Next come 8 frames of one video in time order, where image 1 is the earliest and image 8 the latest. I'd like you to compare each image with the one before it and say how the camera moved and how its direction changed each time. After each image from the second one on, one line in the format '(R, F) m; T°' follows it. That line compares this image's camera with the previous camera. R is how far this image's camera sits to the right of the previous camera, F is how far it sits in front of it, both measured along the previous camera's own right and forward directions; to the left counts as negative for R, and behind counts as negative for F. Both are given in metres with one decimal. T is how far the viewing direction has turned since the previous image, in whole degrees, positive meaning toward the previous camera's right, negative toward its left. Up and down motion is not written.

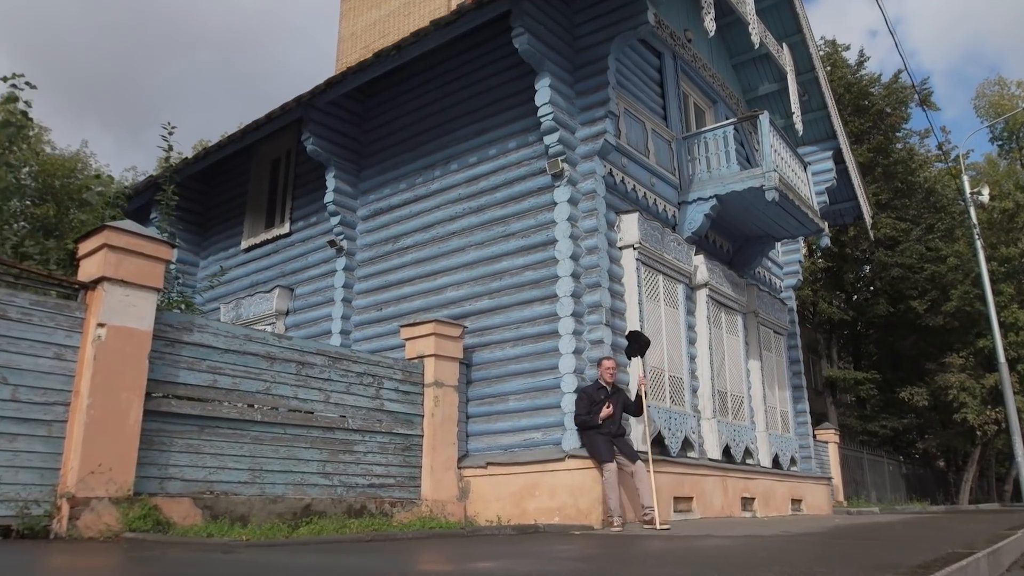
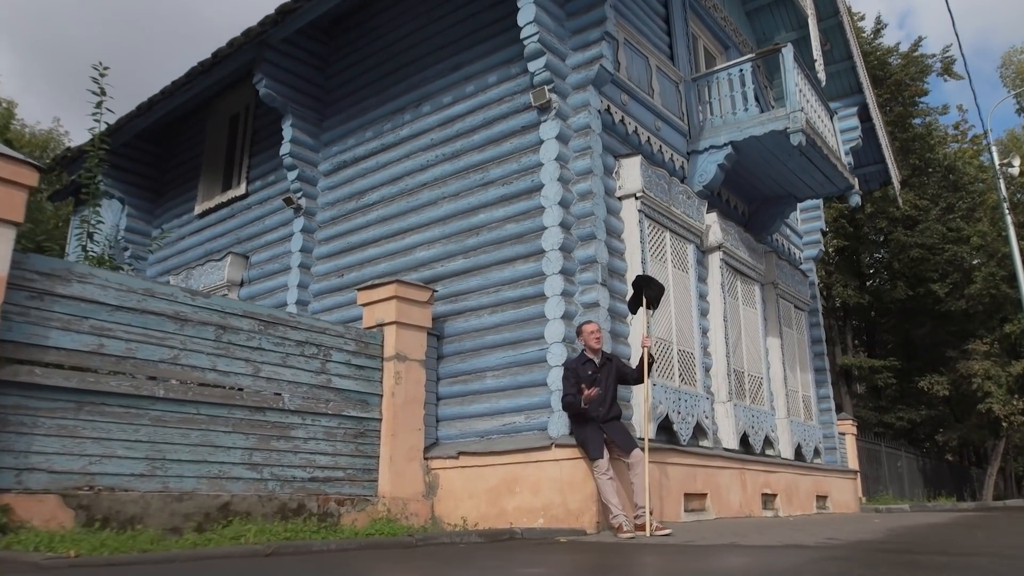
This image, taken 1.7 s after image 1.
(+0.2, +1.5) m; 0°
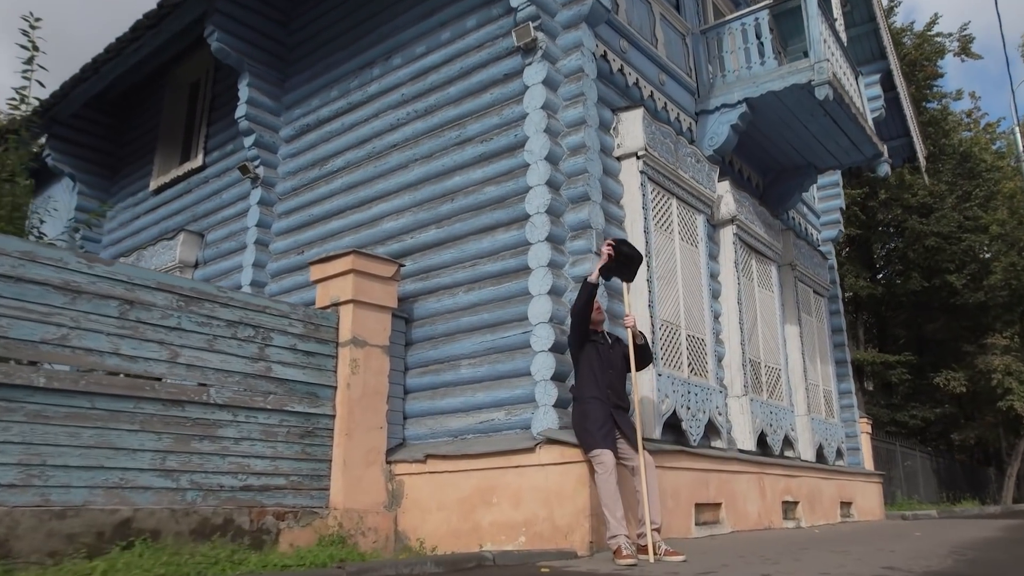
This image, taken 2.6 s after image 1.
(+0.2, +1.2) m; 0°
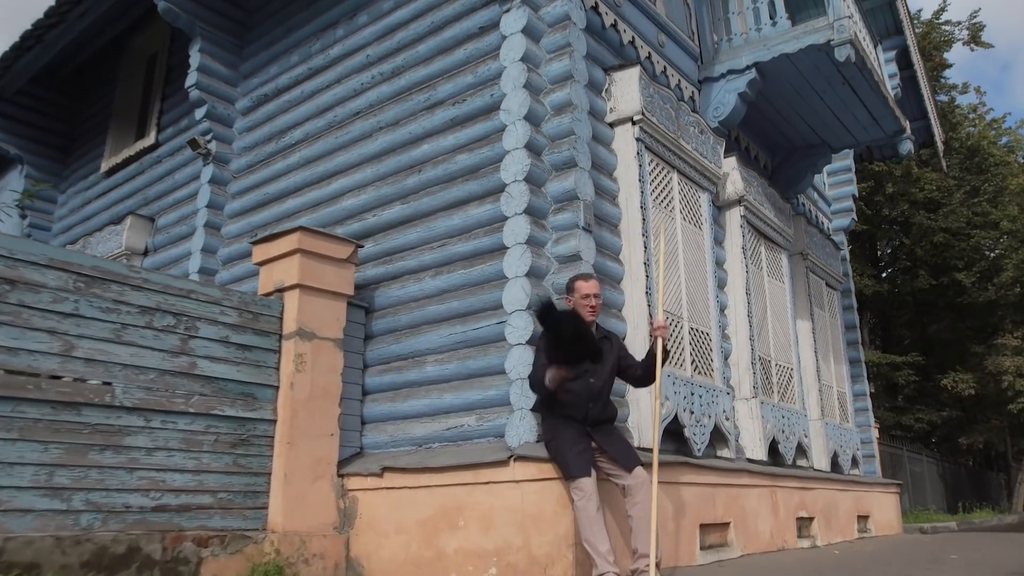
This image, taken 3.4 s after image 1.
(+0.2, +0.9) m; 0°
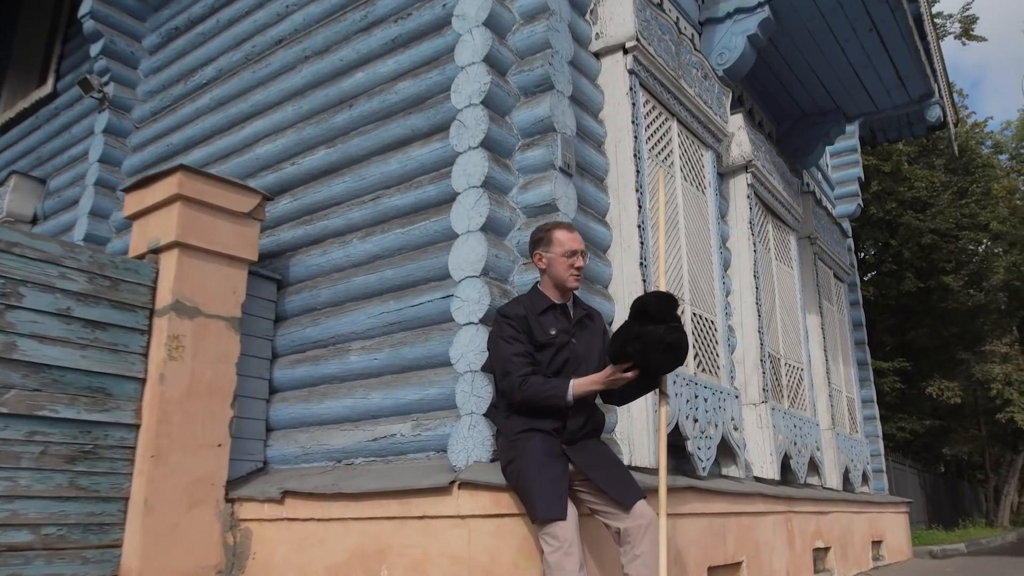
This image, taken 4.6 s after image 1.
(+0.1, +1.3) m; +2°
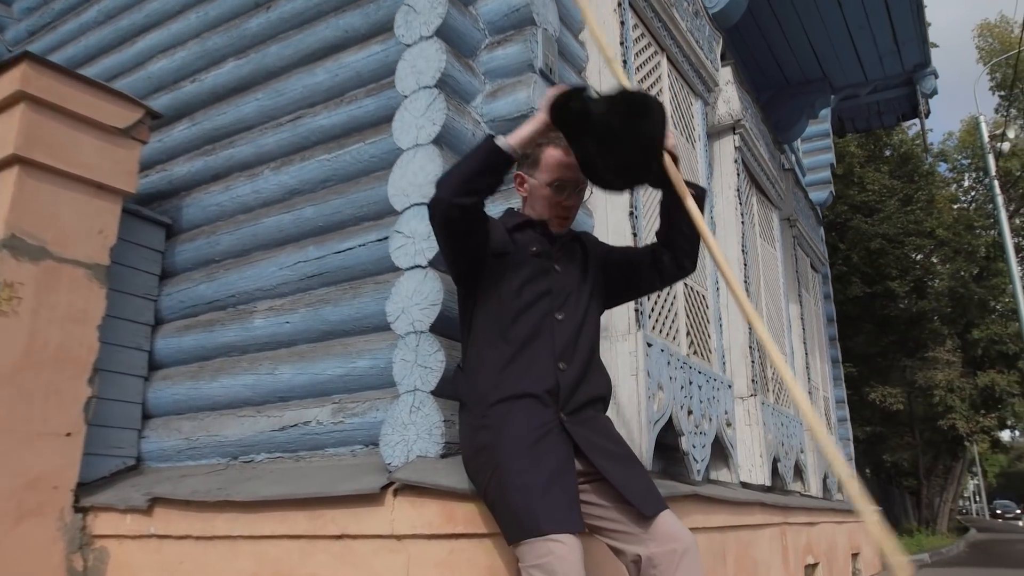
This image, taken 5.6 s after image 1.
(-0.1, +0.9) m; +4°
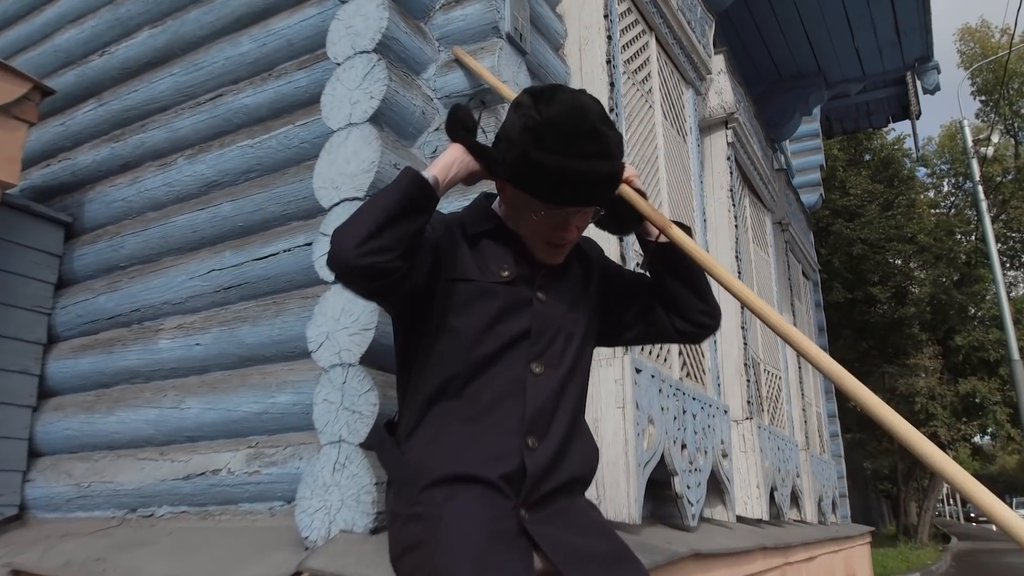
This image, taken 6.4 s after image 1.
(+0.1, +0.5) m; +2°
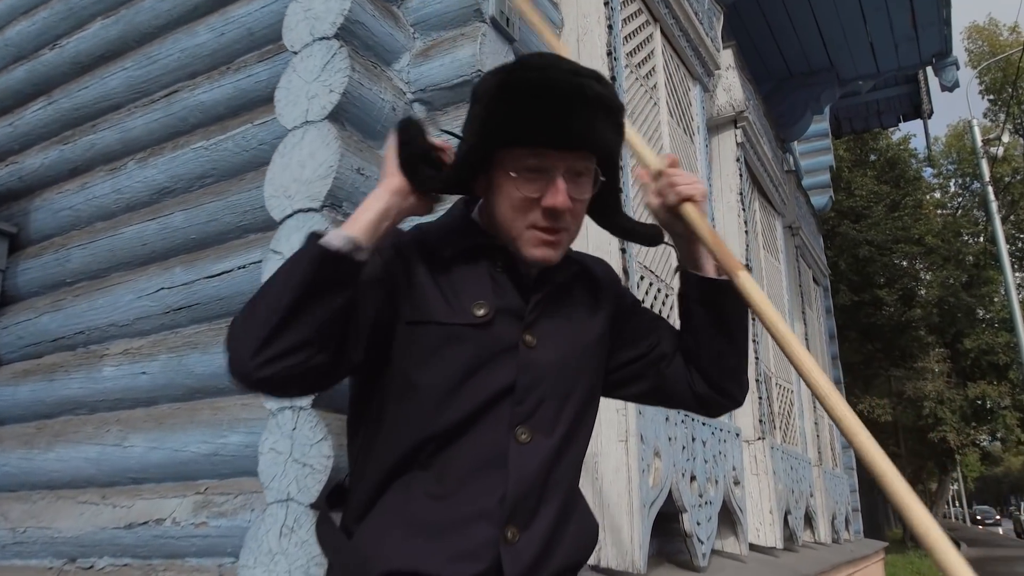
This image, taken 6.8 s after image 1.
(0.0, +0.3) m; 0°
